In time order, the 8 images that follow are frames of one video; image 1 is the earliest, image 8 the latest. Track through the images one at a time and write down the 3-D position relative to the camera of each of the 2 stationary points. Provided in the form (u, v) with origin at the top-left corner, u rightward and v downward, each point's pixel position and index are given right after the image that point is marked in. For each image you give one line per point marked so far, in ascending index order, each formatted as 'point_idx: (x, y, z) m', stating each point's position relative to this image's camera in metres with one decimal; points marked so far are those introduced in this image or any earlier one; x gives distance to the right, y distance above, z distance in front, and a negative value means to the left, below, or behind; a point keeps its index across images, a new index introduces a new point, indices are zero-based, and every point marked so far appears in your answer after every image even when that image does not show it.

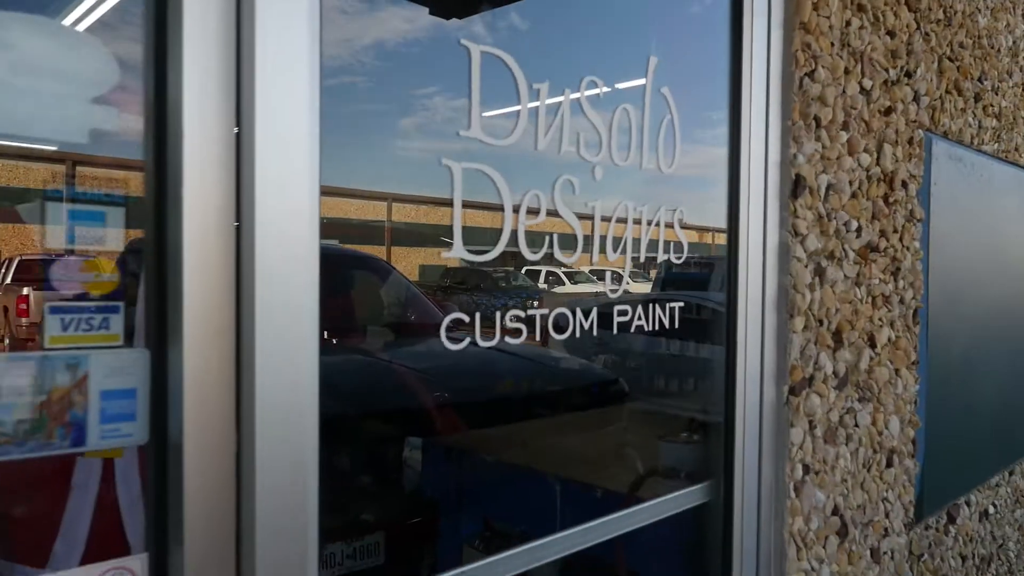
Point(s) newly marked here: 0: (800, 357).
0: (+0.6, -0.1, +1.5) m
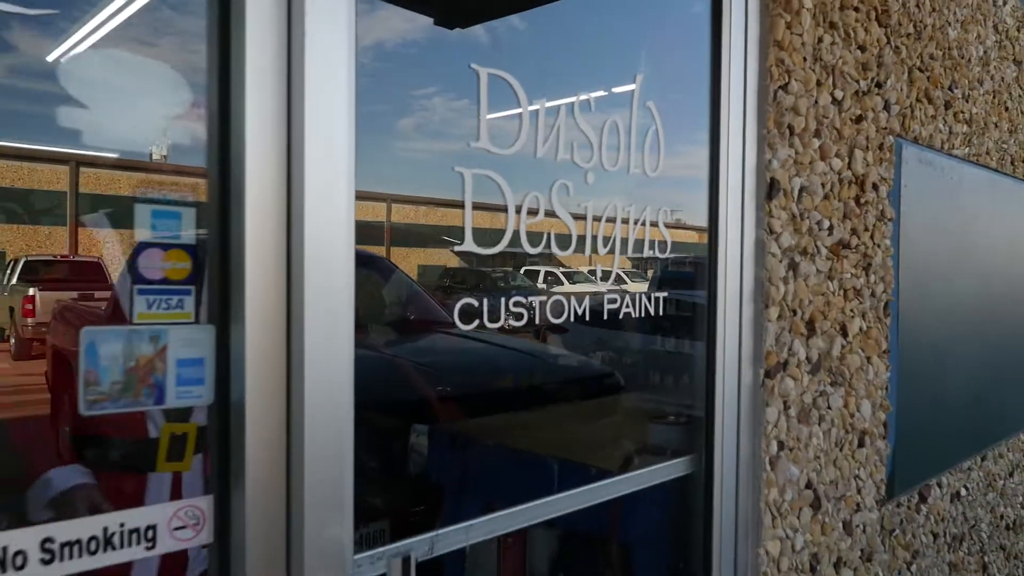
0: (+0.6, -0.1, +1.7) m
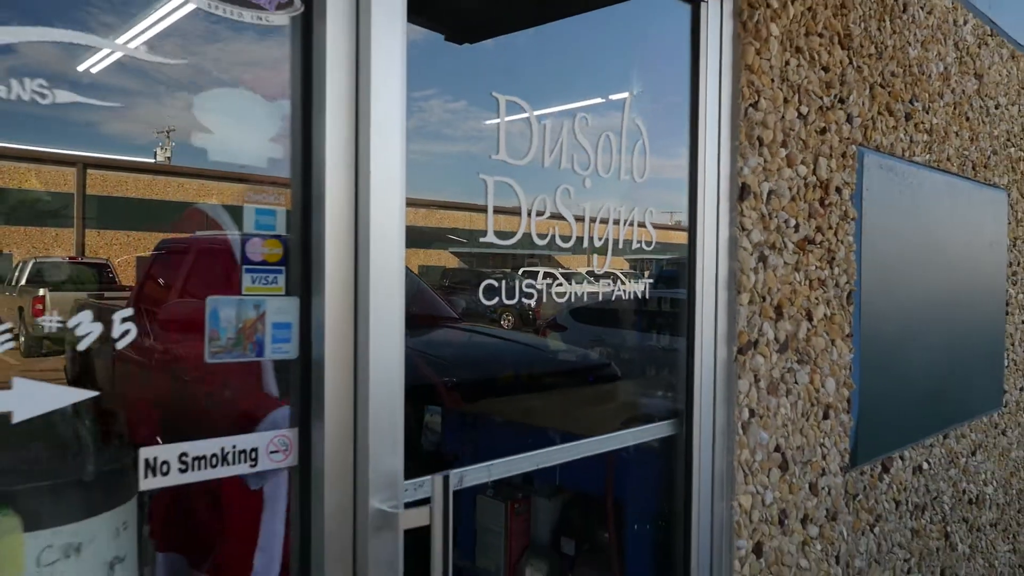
0: (+0.6, -0.1, +1.9) m
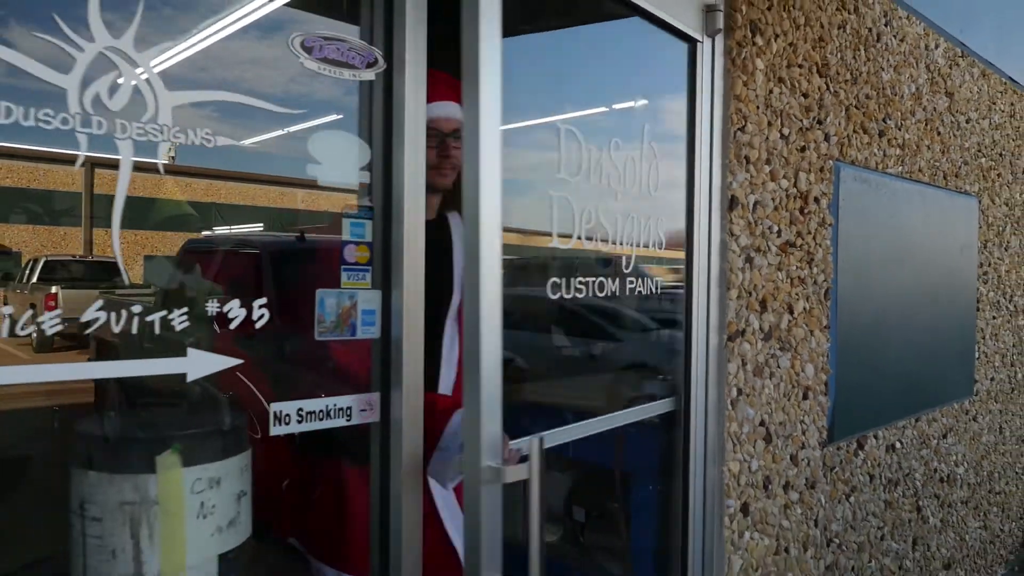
0: (+0.7, -0.1, +2.3) m
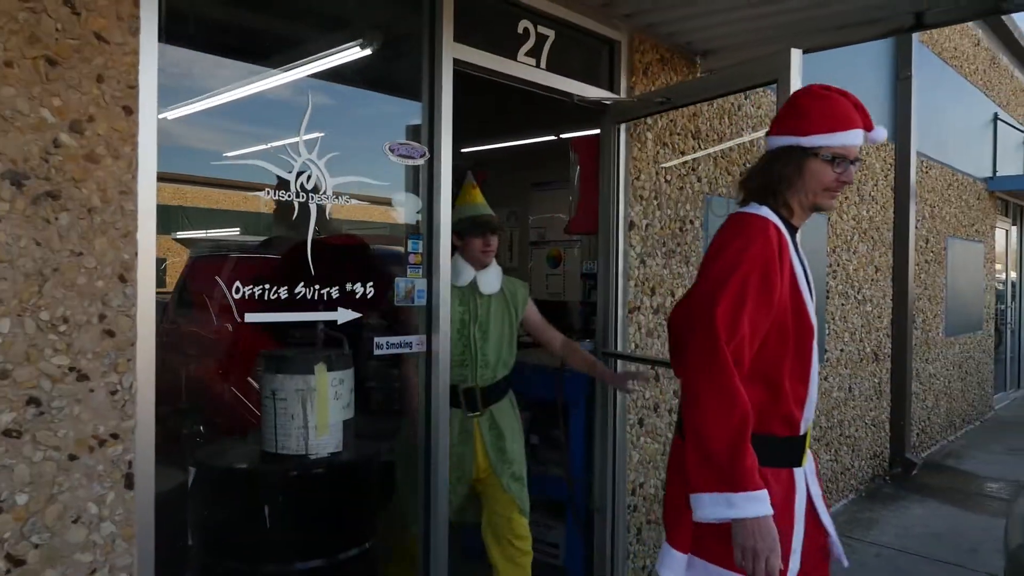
0: (+0.6, 0.0, +3.5) m
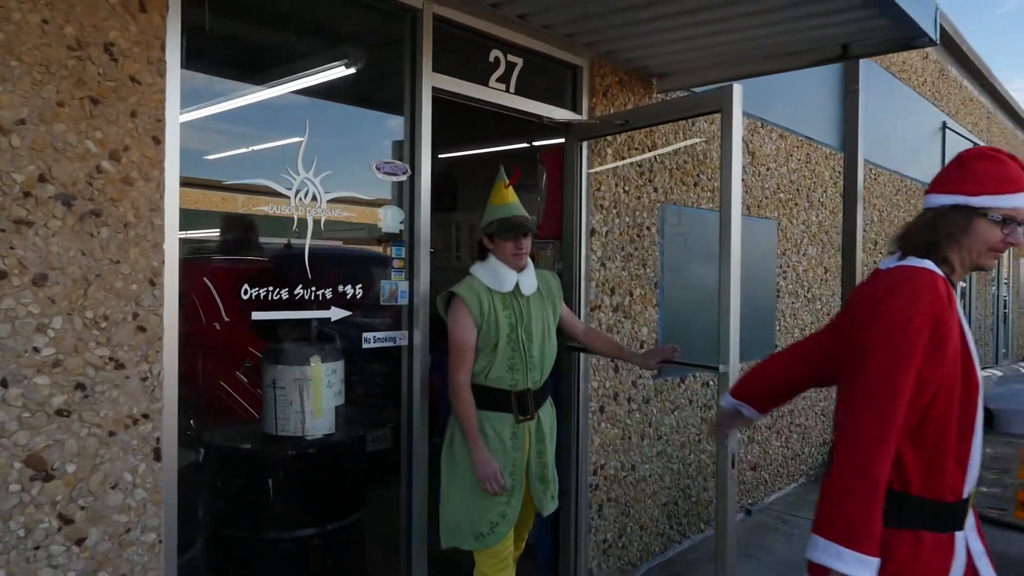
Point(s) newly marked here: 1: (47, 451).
0: (+0.4, 0.0, +3.9) m
1: (-1.2, -0.4, +2.0) m
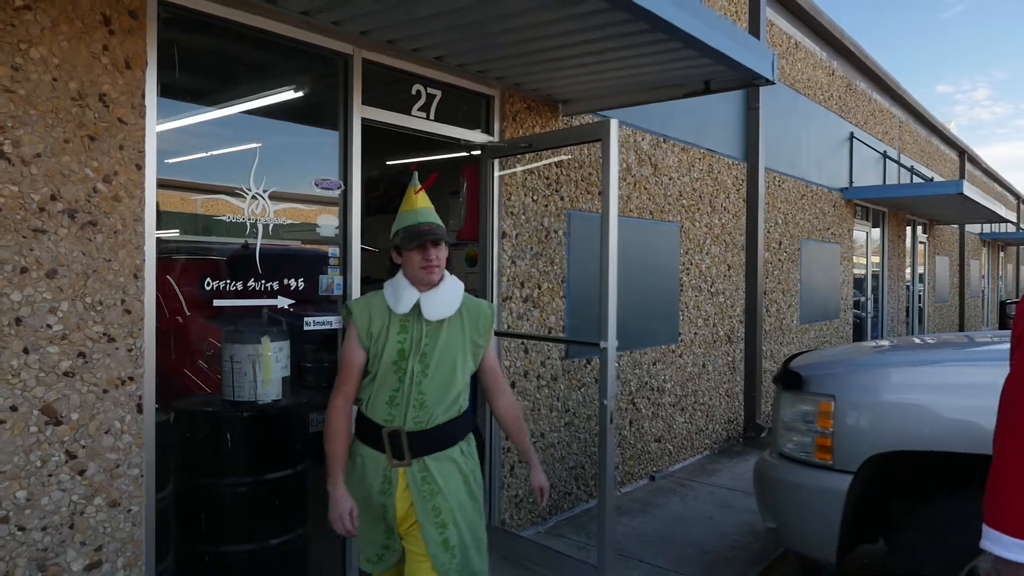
0: (0.0, 0.0, +4.6) m
1: (-1.6, -0.4, +2.7) m
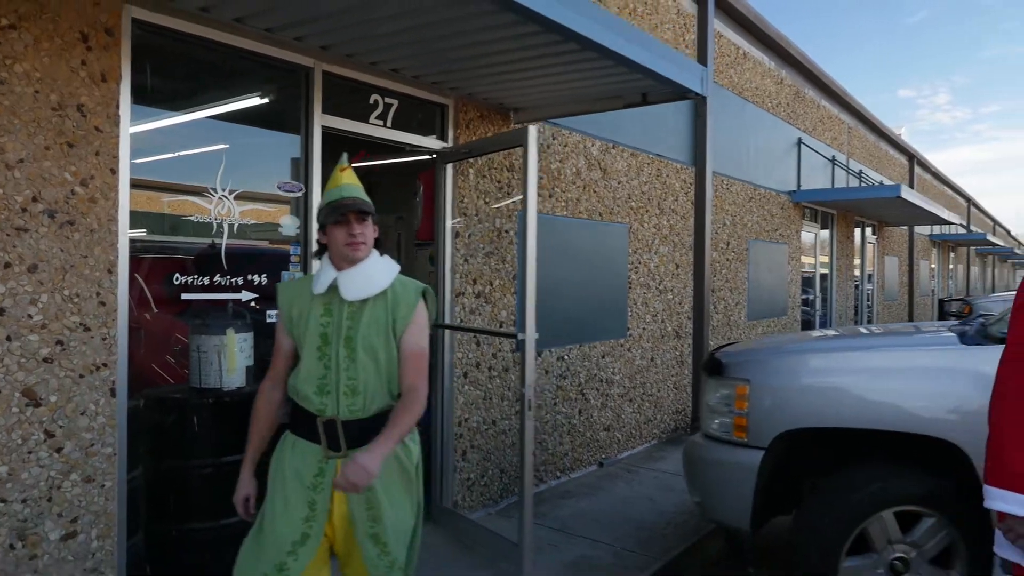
0: (-0.3, 0.0, +4.9) m
1: (-1.8, -0.4, +2.9) m
